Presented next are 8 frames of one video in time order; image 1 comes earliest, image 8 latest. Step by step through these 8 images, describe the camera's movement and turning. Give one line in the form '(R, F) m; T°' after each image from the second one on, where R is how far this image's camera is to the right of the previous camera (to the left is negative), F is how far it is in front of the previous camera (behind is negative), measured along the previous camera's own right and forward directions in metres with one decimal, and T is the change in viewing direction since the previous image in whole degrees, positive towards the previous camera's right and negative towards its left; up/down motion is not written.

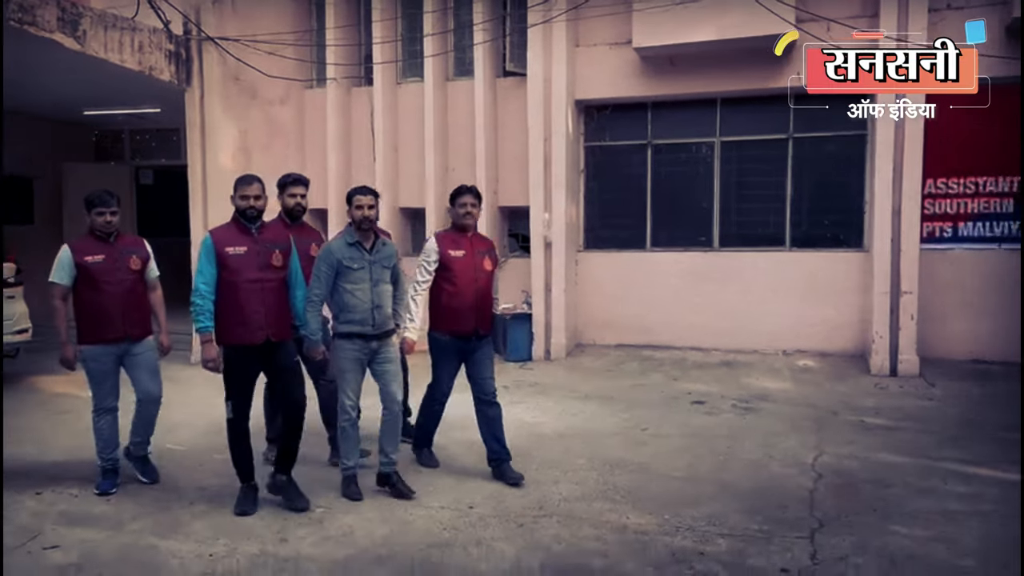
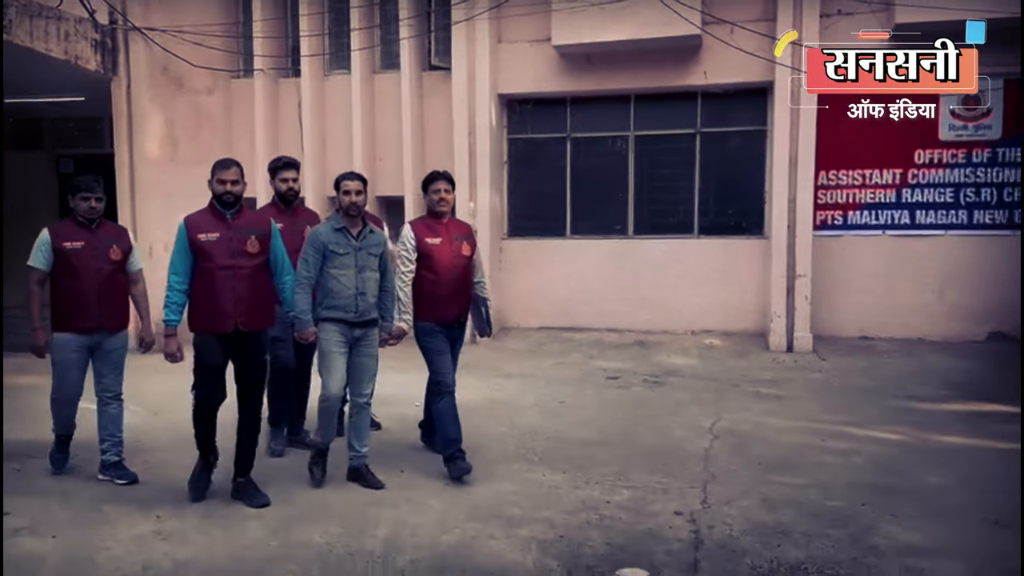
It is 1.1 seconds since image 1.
(+1.0, -0.6) m; -1°
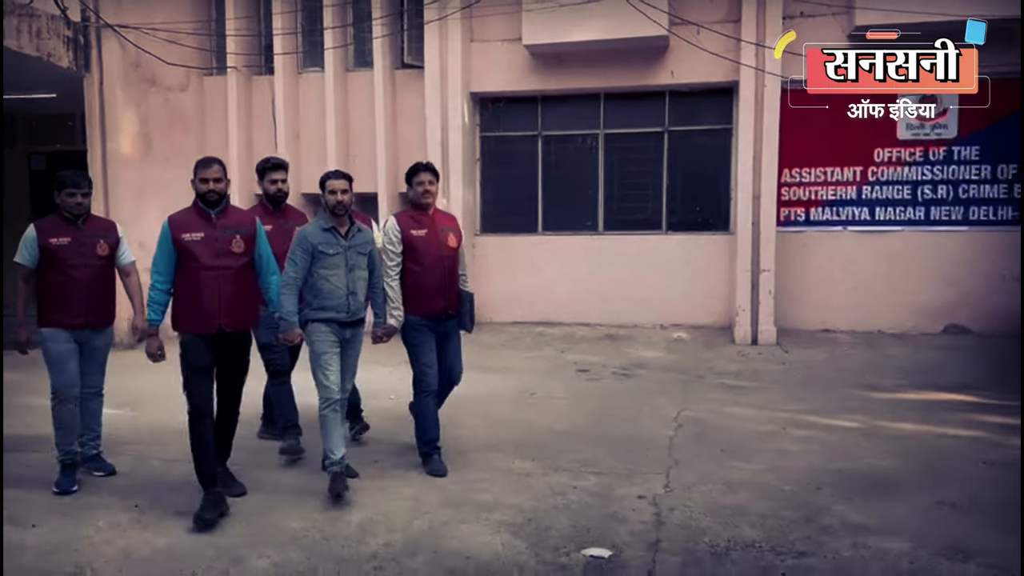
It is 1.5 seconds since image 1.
(0.0, -0.2) m; +2°
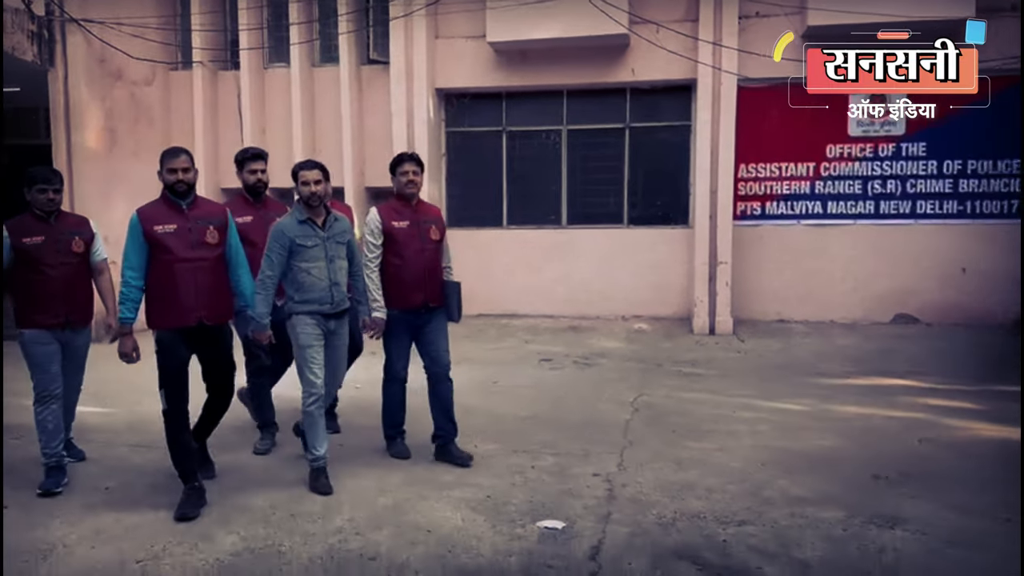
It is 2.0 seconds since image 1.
(+0.1, -0.2) m; +2°
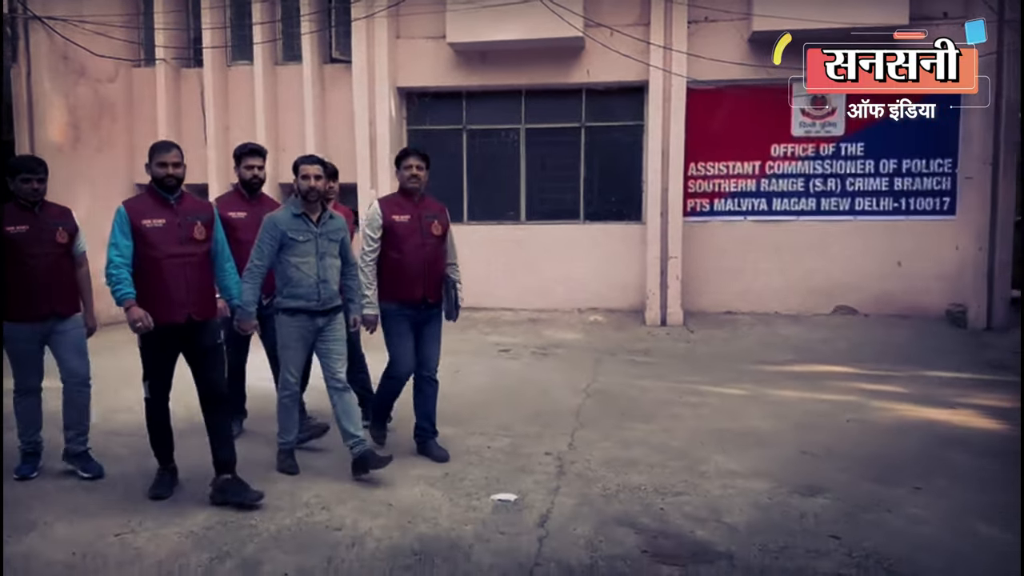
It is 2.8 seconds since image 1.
(0.0, -0.3) m; +3°
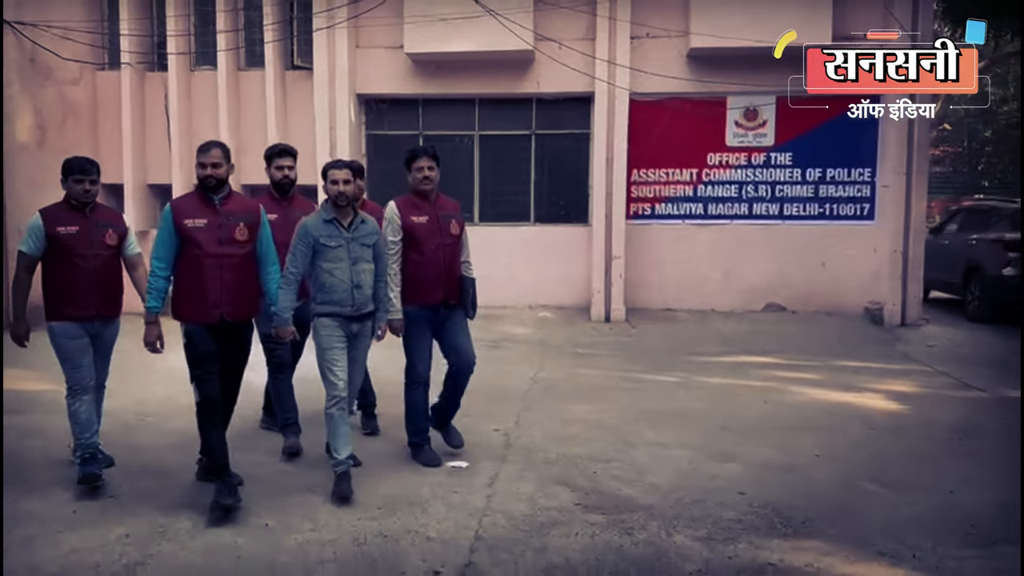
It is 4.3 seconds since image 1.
(0.0, -0.6) m; +3°
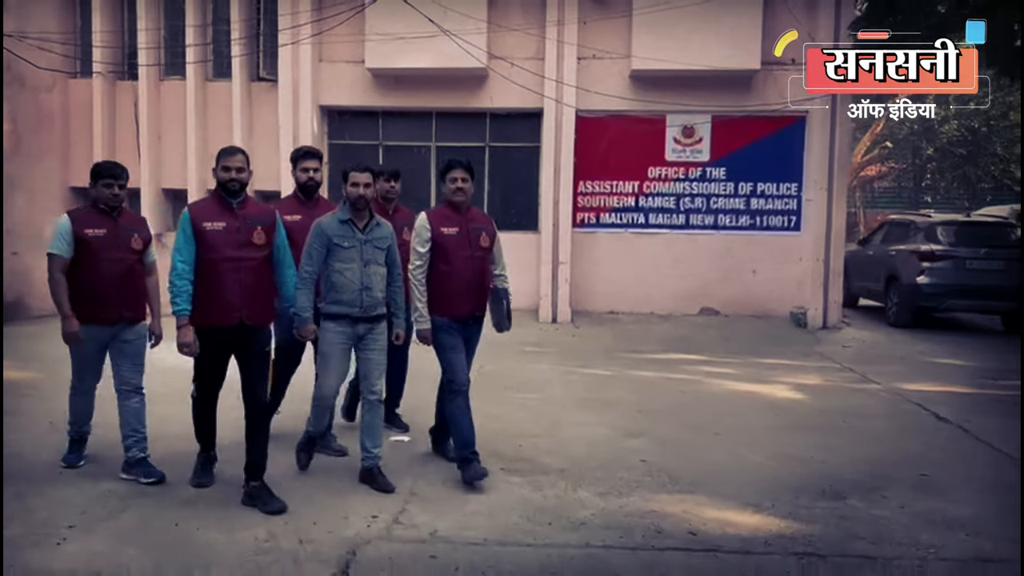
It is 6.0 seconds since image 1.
(+0.2, -0.7) m; +2°
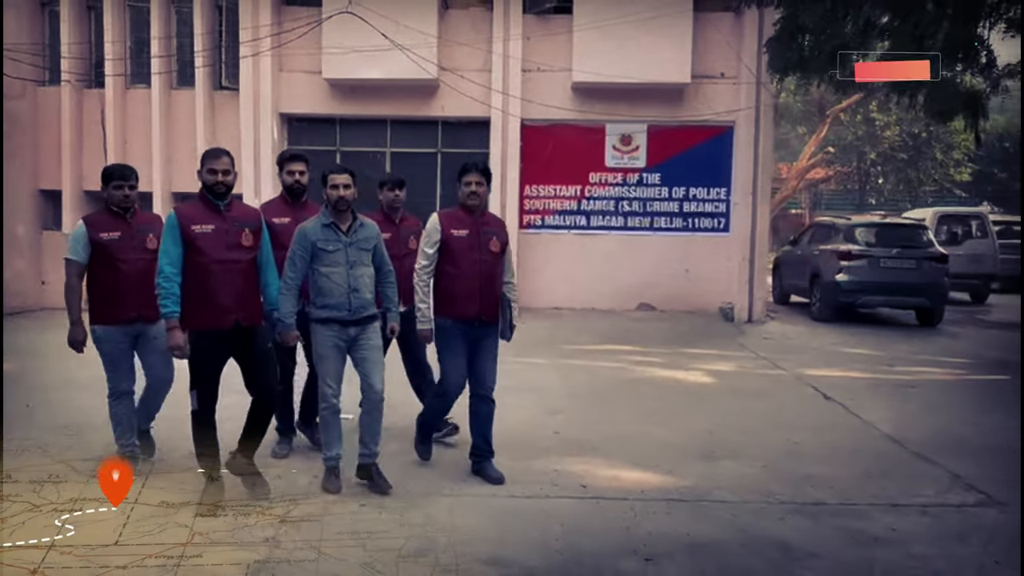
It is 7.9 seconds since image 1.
(+0.3, -0.8) m; +2°
